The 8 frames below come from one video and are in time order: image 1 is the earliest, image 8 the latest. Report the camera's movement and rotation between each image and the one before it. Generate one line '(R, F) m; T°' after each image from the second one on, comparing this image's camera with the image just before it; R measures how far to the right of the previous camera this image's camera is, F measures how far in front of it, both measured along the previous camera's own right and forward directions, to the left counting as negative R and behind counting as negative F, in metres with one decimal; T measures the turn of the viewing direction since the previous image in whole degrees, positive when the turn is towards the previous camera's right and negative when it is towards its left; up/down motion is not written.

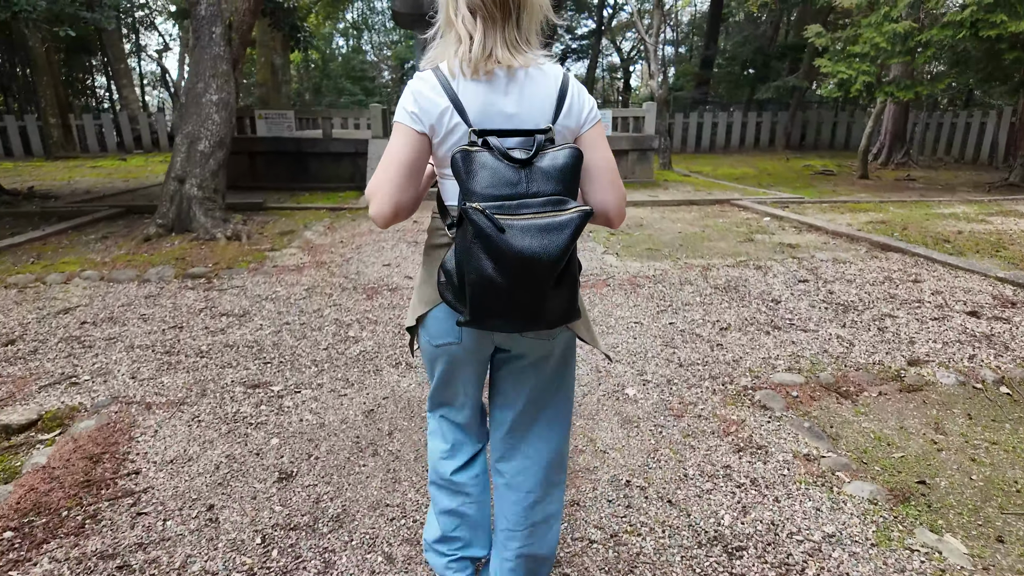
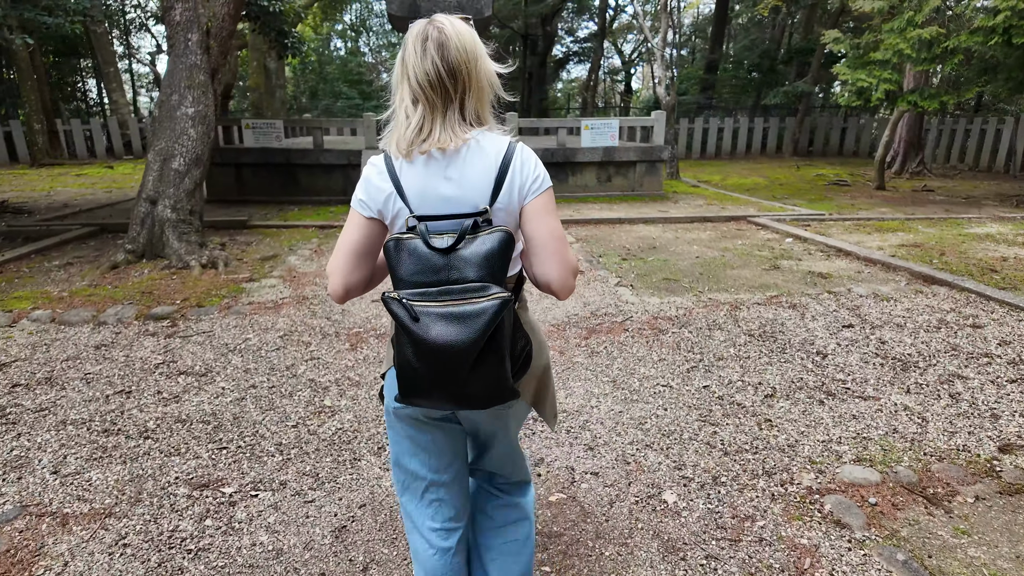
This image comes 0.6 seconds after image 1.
(0.0, +0.5) m; 0°
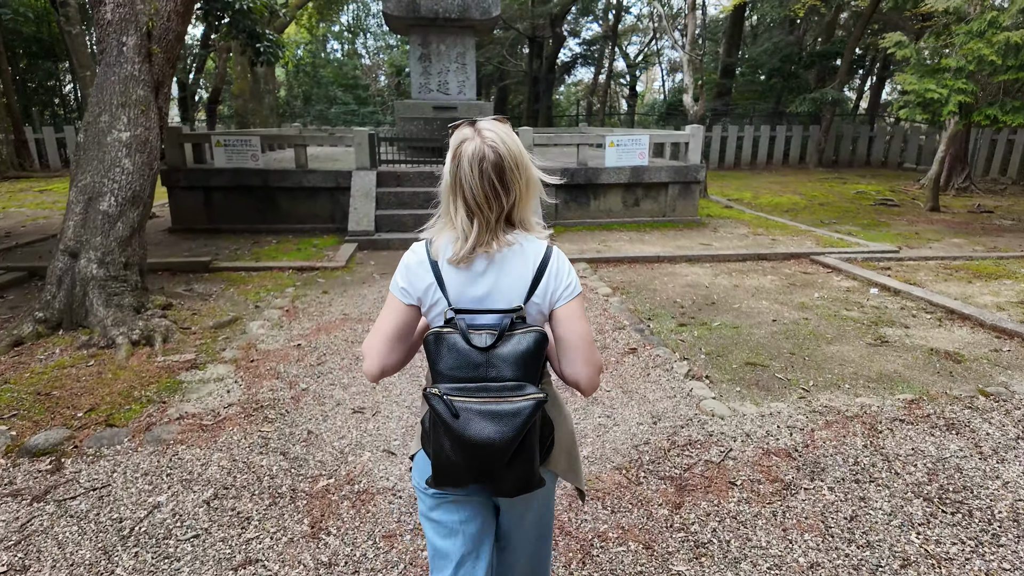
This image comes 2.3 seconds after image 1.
(-0.2, +1.2) m; 0°
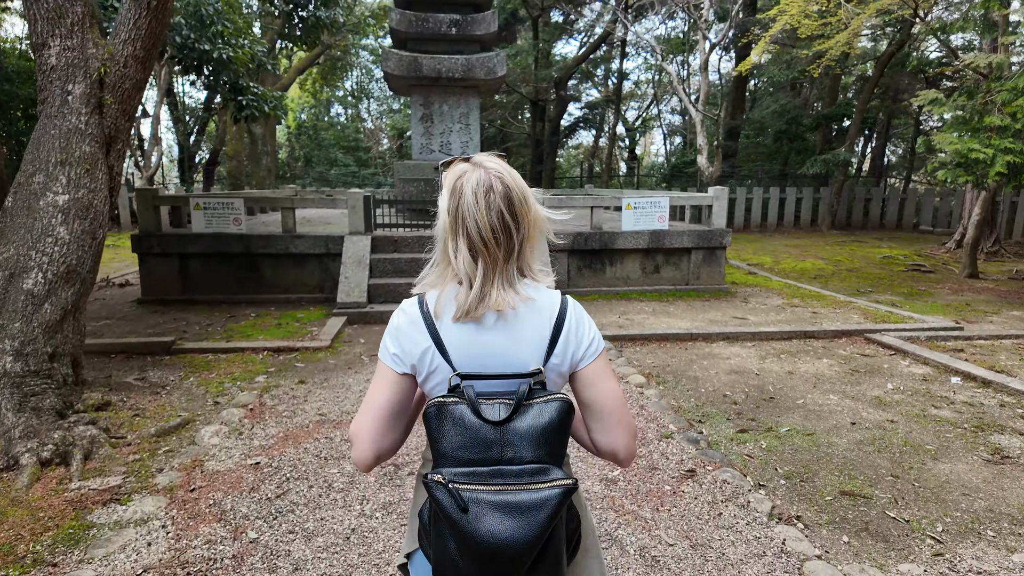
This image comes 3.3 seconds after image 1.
(-0.1, +0.8) m; 0°
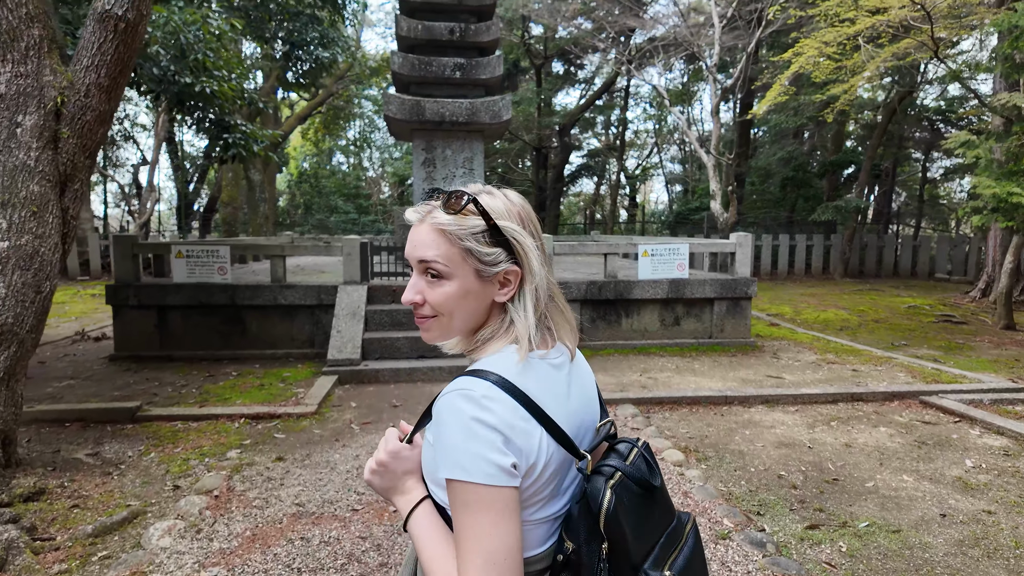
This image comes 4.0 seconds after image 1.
(-0.1, +0.6) m; 0°
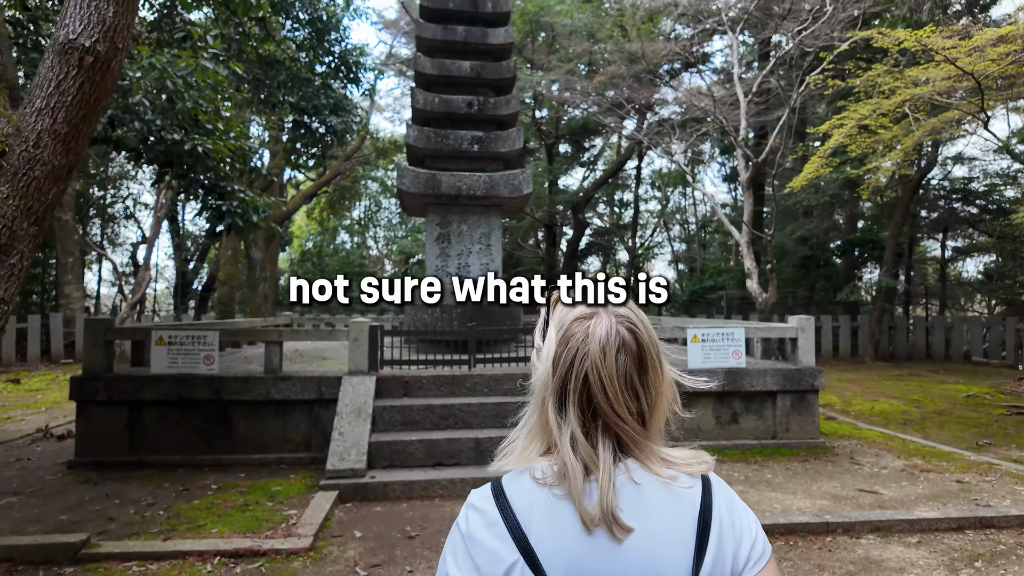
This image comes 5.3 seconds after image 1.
(-0.3, +0.8) m; 0°
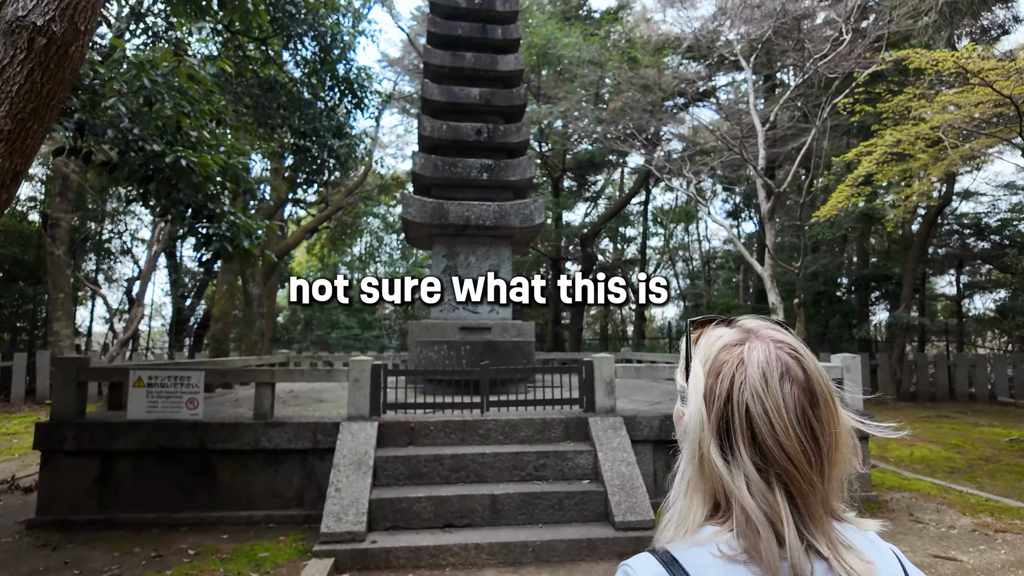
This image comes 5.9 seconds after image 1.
(-0.2, +0.5) m; 0°
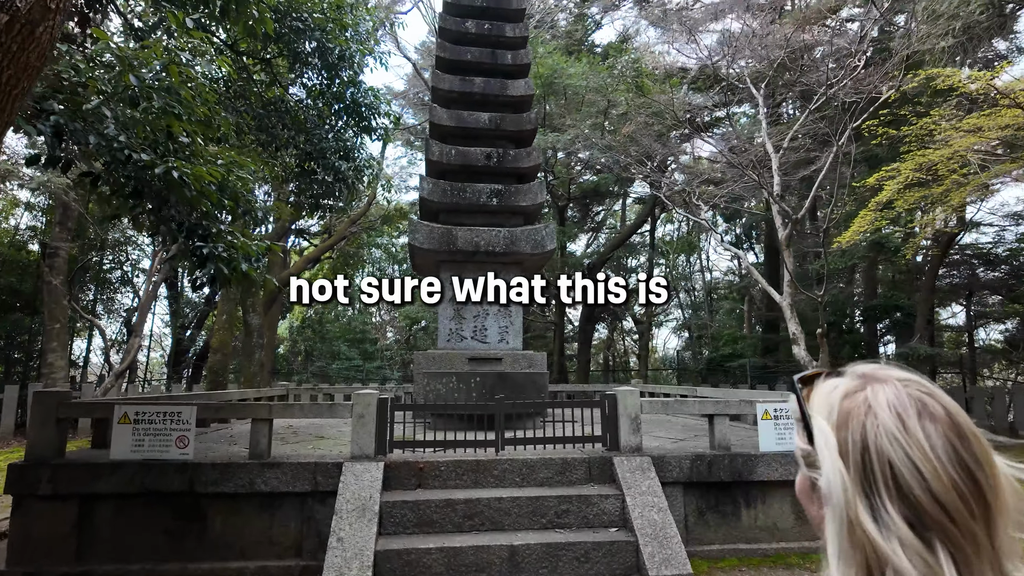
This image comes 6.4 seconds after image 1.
(-0.1, +0.3) m; 0°
